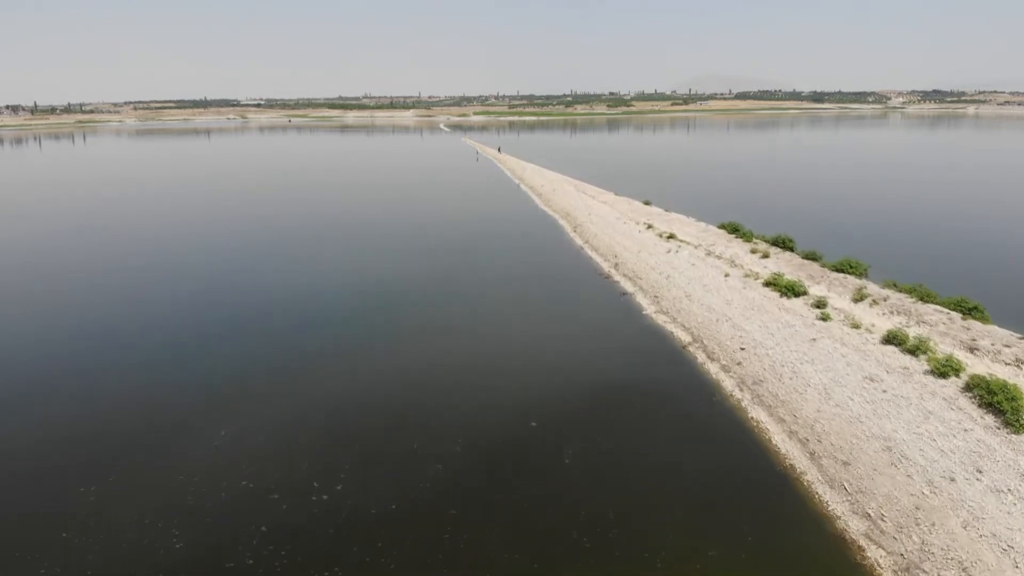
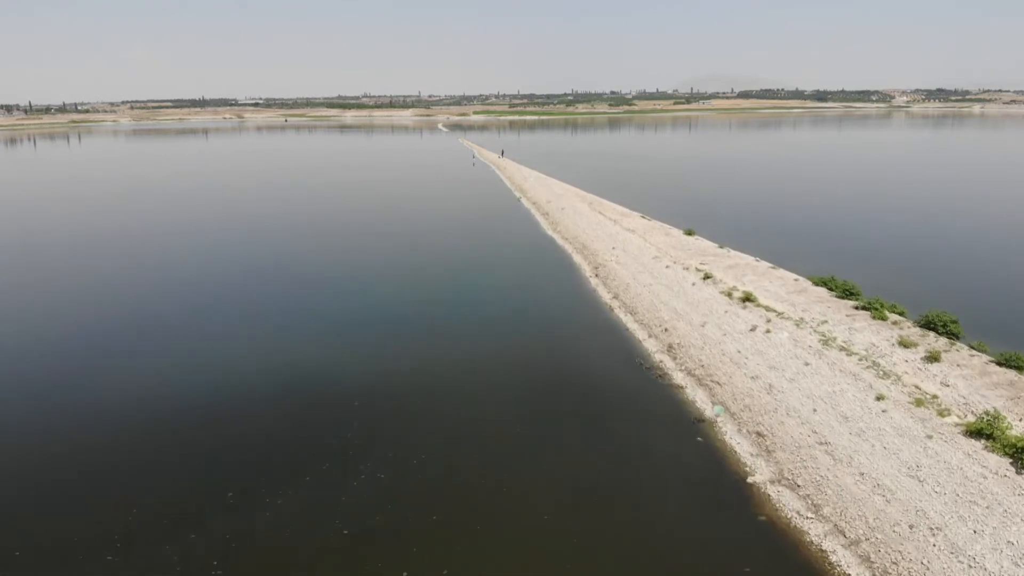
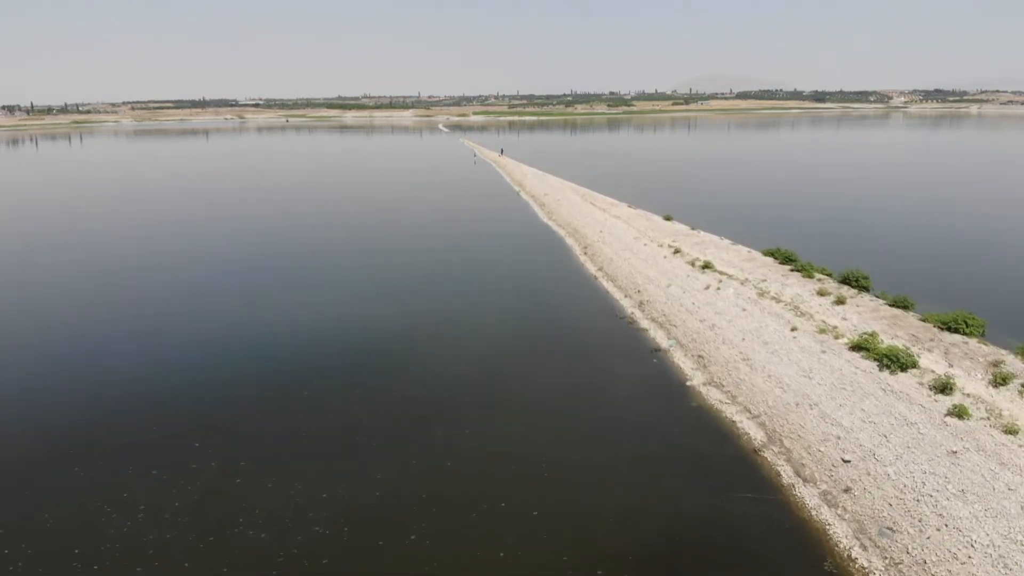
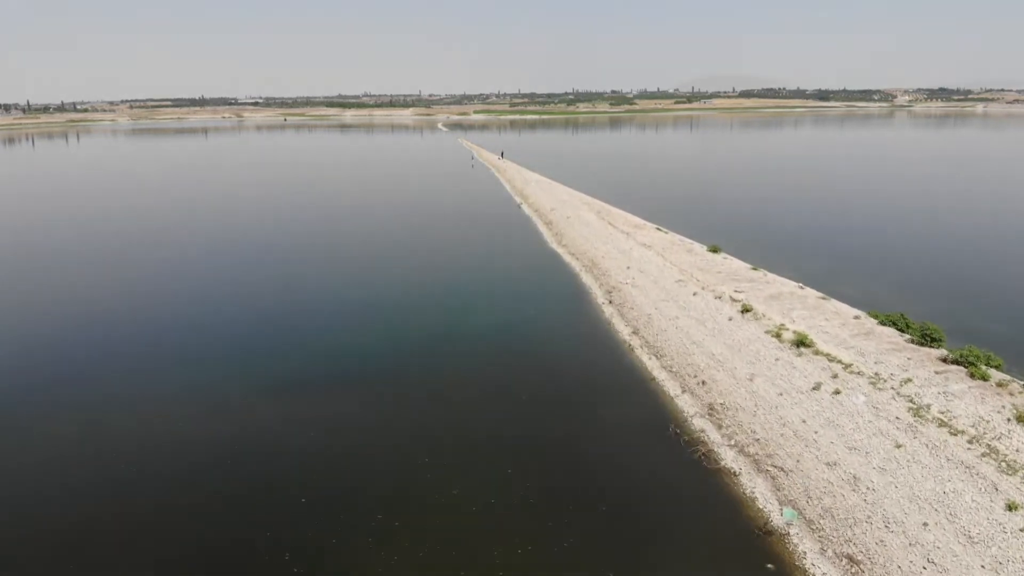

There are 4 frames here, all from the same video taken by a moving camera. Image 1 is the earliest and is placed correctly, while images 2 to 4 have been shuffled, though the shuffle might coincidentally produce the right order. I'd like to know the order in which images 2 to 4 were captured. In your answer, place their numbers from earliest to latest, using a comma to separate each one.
3, 2, 4
